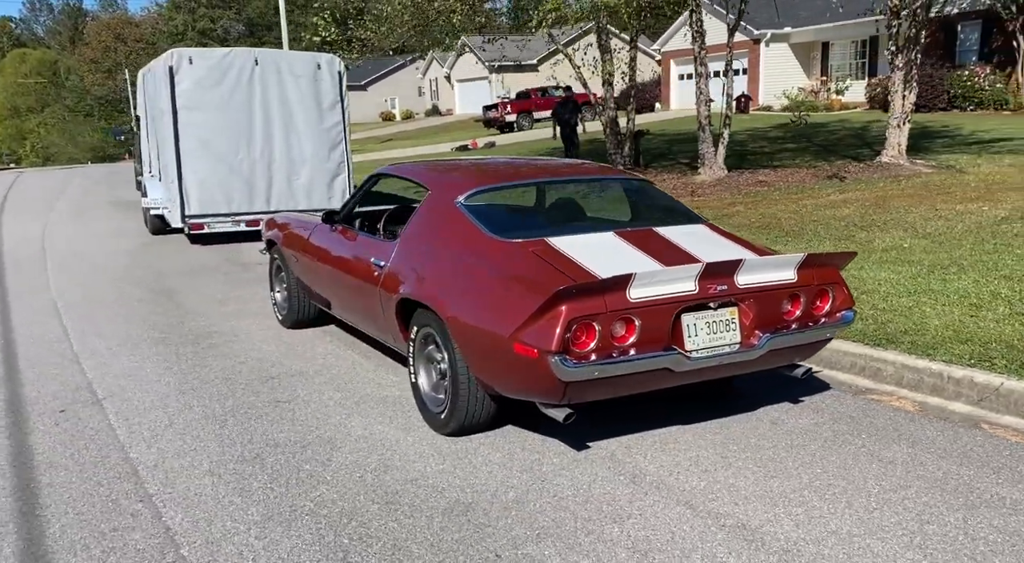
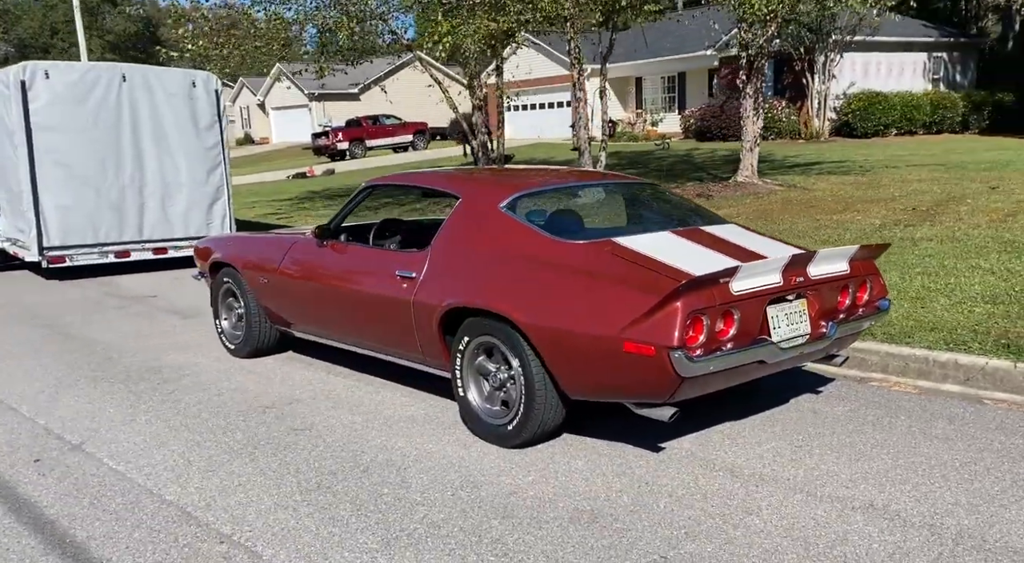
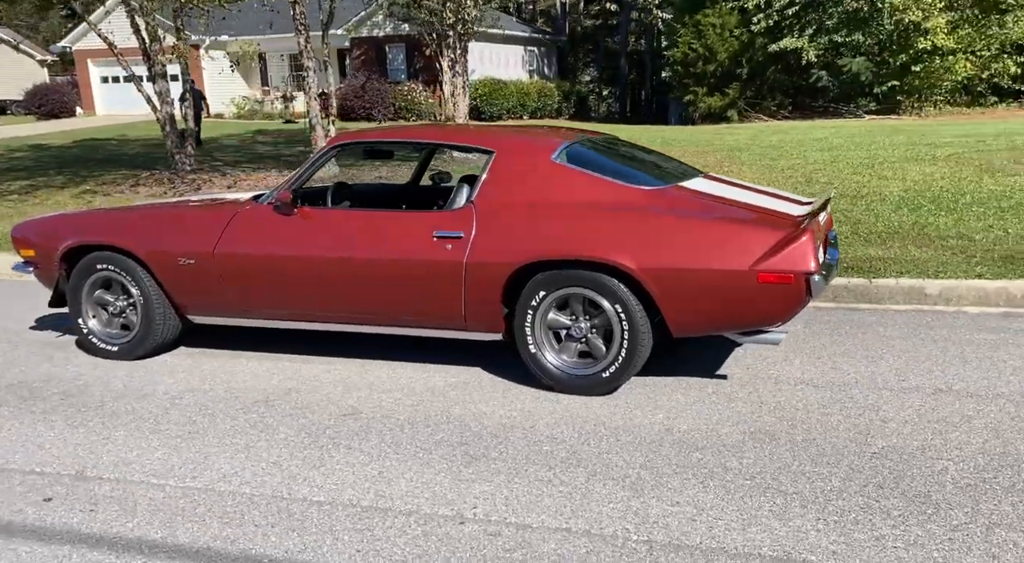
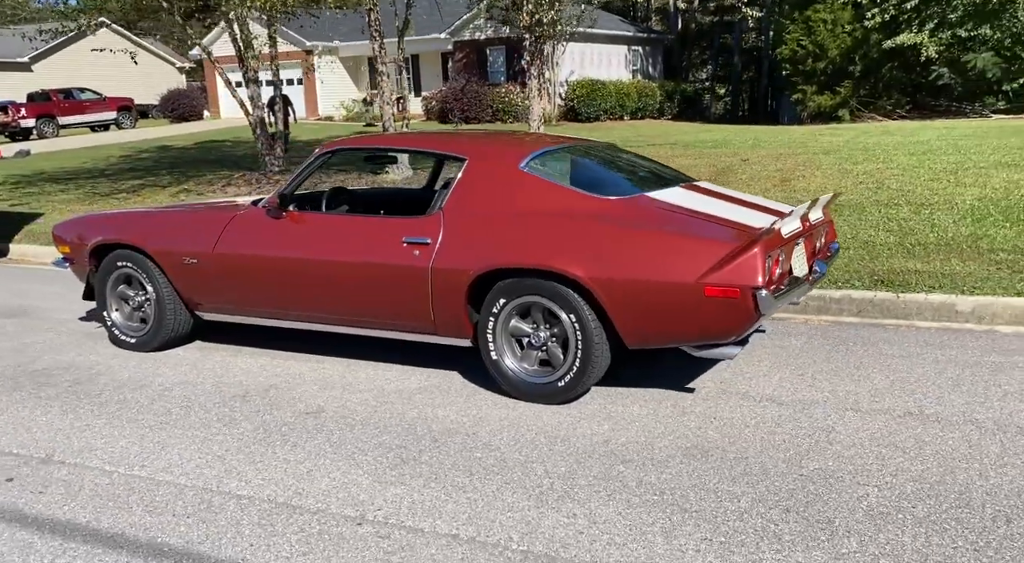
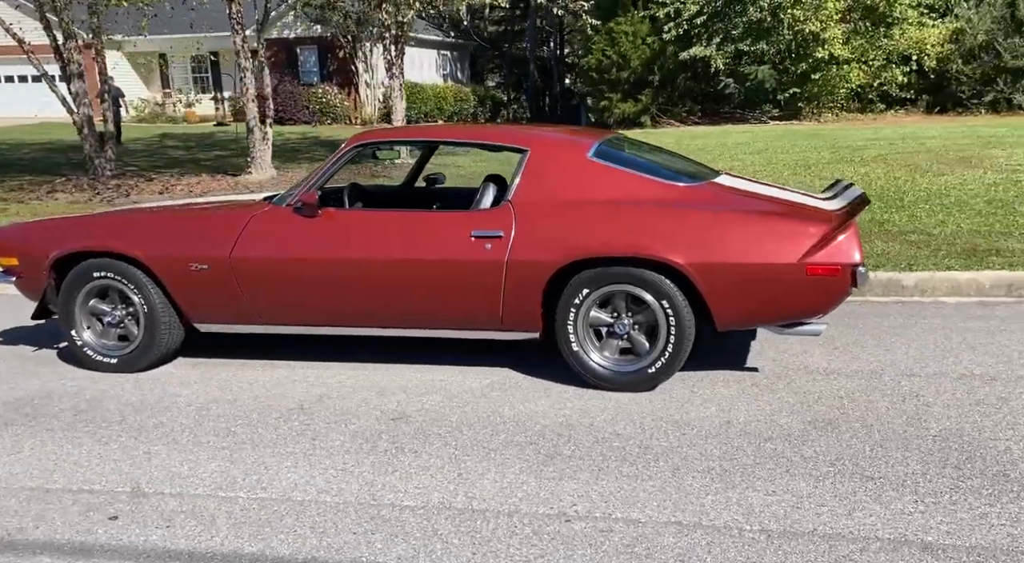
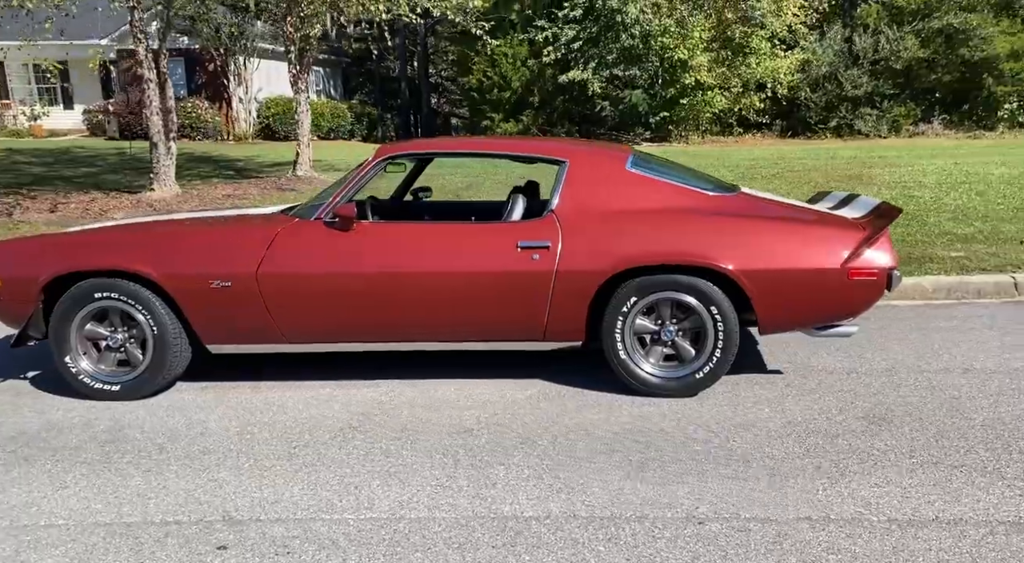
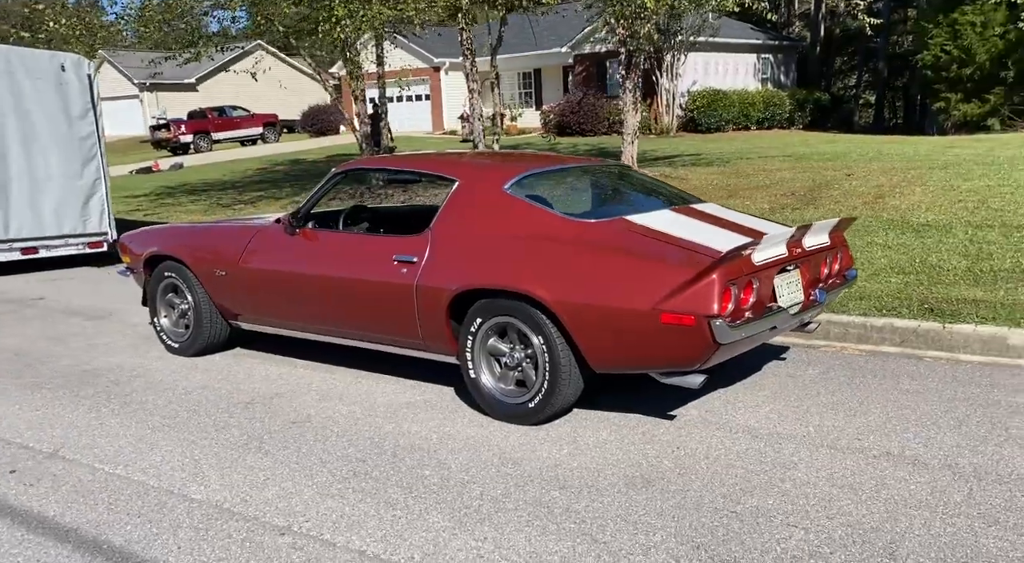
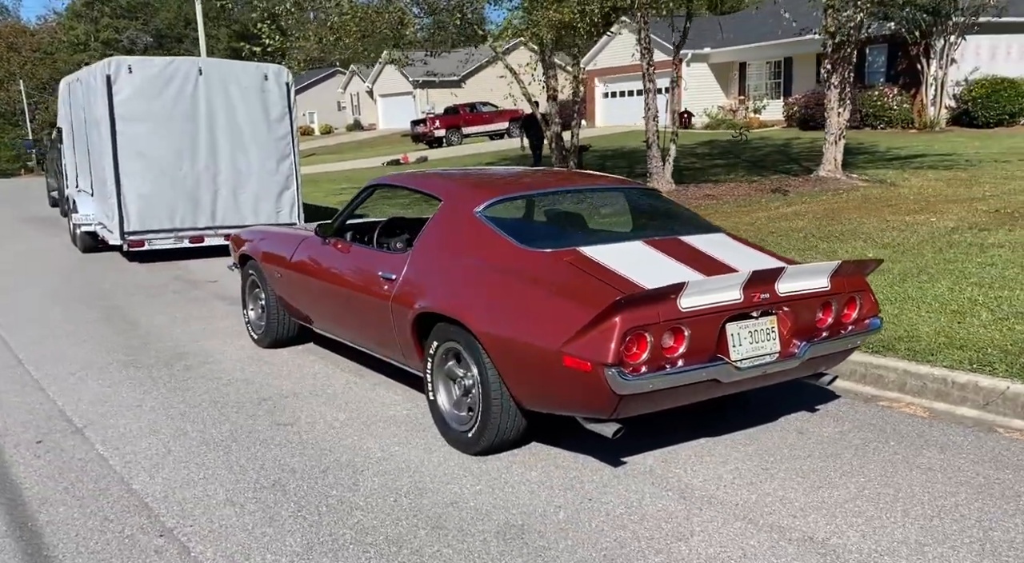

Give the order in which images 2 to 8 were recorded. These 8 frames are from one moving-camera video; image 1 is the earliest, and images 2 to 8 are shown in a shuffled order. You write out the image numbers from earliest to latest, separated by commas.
8, 2, 7, 4, 3, 5, 6
